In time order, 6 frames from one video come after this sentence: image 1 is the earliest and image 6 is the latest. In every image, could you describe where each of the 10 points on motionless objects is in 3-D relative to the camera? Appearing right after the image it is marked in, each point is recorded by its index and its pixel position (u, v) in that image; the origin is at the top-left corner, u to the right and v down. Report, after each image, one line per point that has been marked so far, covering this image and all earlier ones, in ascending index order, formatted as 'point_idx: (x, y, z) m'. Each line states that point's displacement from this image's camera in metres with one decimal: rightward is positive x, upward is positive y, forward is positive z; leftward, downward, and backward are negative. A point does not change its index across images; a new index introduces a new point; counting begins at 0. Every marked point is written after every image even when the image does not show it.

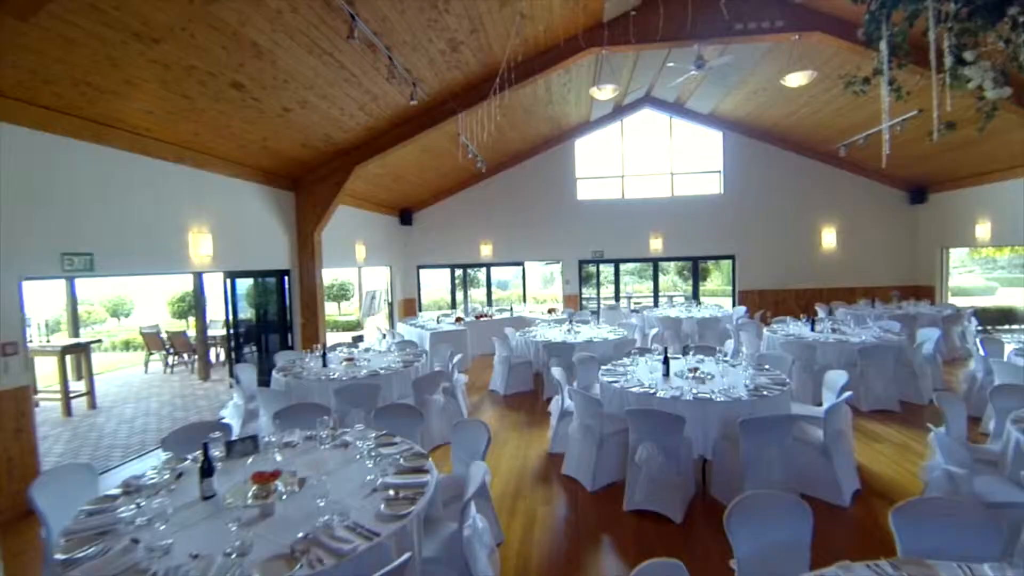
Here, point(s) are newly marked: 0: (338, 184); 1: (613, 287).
0: (-2.6, +1.5, +7.5) m
1: (+2.4, 0.0, +12.1) m
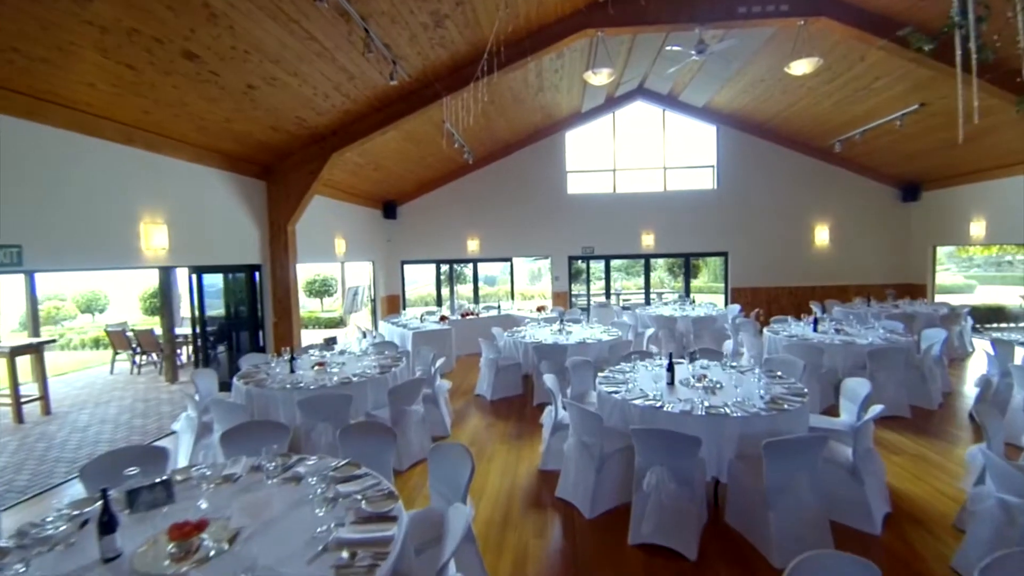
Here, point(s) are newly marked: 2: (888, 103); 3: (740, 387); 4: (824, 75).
0: (-2.7, +1.6, +6.9) m
1: (+2.1, +0.1, +11.7) m
2: (+6.2, +3.0, +8.3) m
3: (+1.8, -0.8, +3.9) m
4: (+5.0, +3.4, +8.2) m
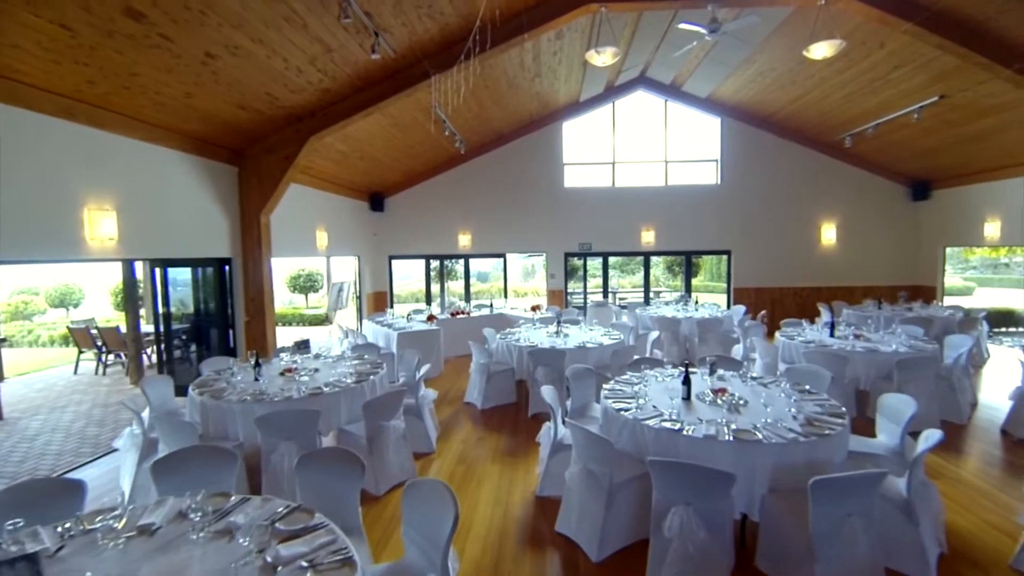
0: (-2.8, +1.6, +6.3) m
1: (+2.0, +0.1, +11.2) m
2: (+6.1, +3.0, +7.9) m
3: (+1.7, -0.8, +3.4) m
4: (+4.9, +3.4, +7.7) m
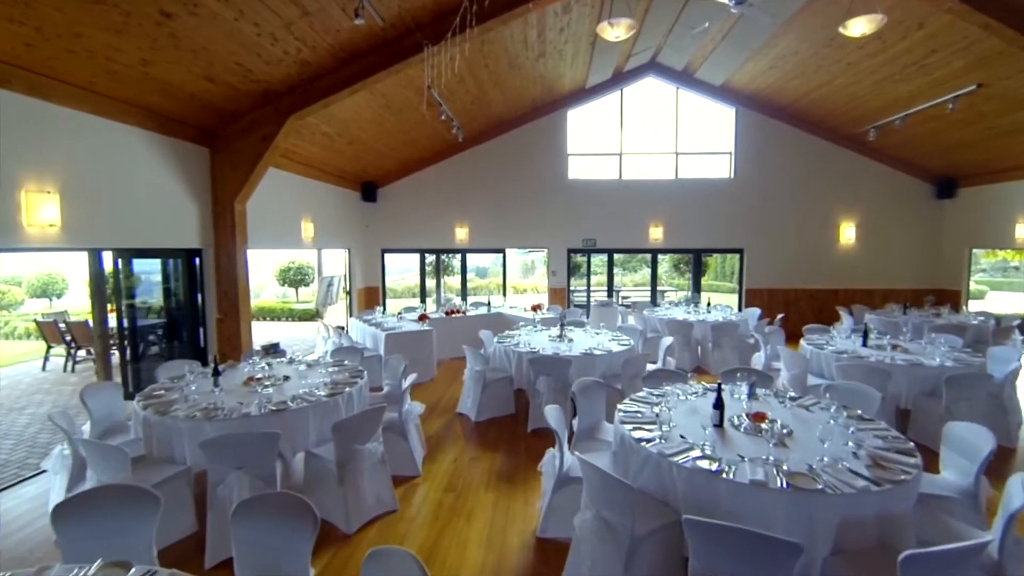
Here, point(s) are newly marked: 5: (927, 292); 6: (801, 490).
0: (-2.8, +1.7, +5.7) m
1: (+1.9, +0.2, +10.6) m
2: (+6.1, +2.9, +7.3) m
3: (+1.7, -0.8, +2.8) m
4: (+5.0, +3.3, +7.1) m
5: (+8.5, -0.1, +10.4) m
6: (+1.3, -0.9, +2.3) m
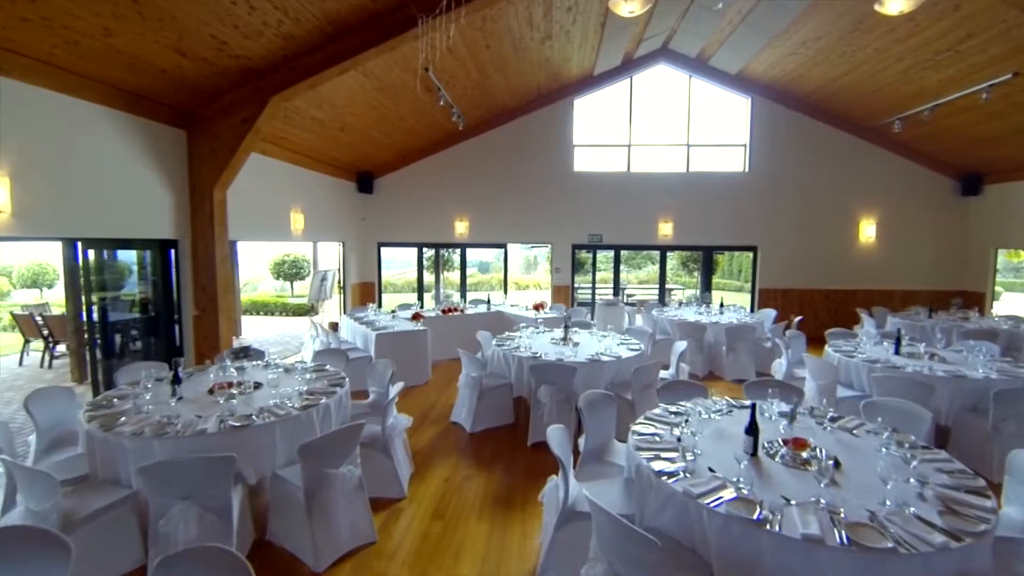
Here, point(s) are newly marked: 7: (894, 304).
0: (-2.8, +1.7, +5.3) m
1: (+2.0, +0.2, +10.1) m
2: (+6.2, +2.9, +6.7) m
3: (+1.7, -0.9, +2.4) m
4: (+5.0, +3.3, +6.6) m
5: (+8.5, -0.1, +9.9) m
6: (+1.3, -0.9, +1.8) m
7: (+7.4, -0.3, +9.9) m
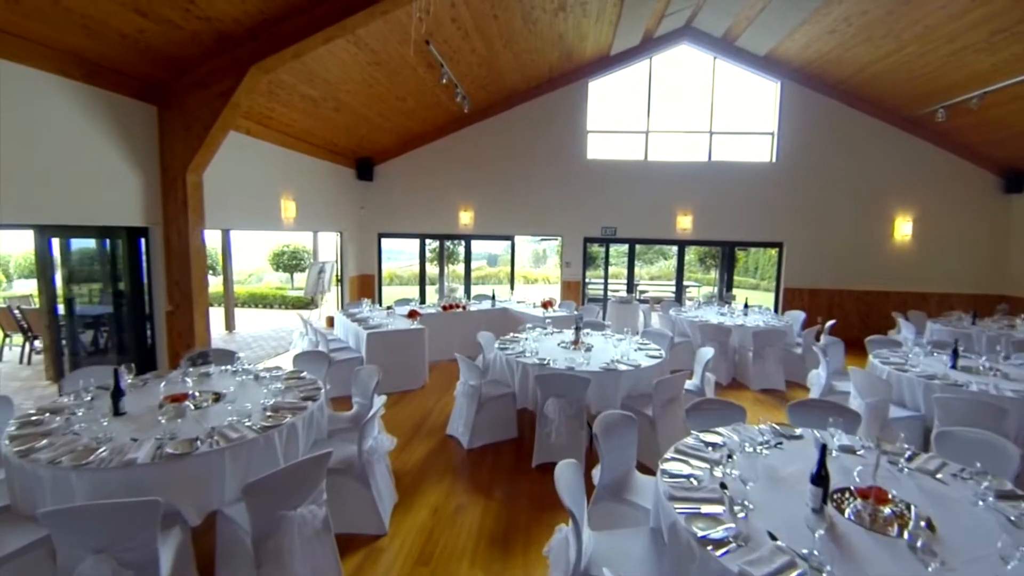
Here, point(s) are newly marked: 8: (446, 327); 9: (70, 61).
0: (-2.7, +1.8, +4.7) m
1: (+2.1, +0.3, +9.5) m
2: (+6.3, +2.8, +6.0) m
3: (+1.7, -0.9, +1.8) m
4: (+5.2, +3.3, +5.9) m
5: (+8.7, -0.1, +9.2) m
6: (+1.2, -1.0, +1.2) m
7: (+7.6, -0.3, +9.2) m
8: (-0.9, -0.5, +7.1) m
9: (-3.6, +1.9, +4.1) m
